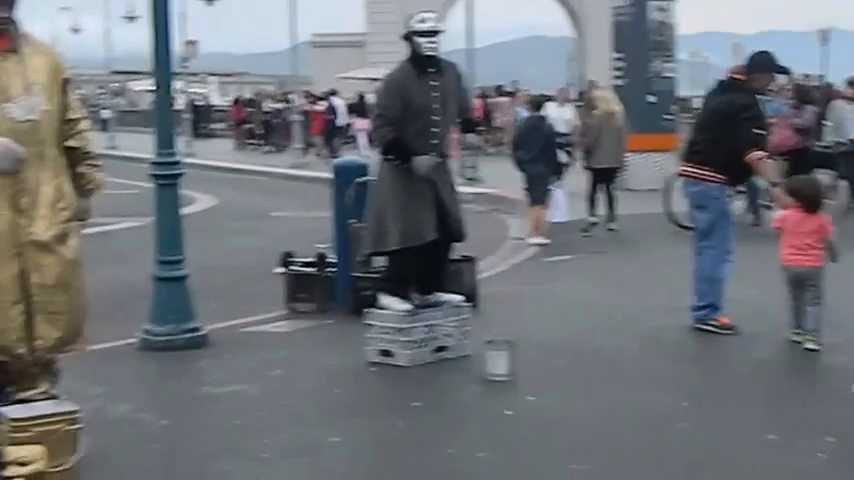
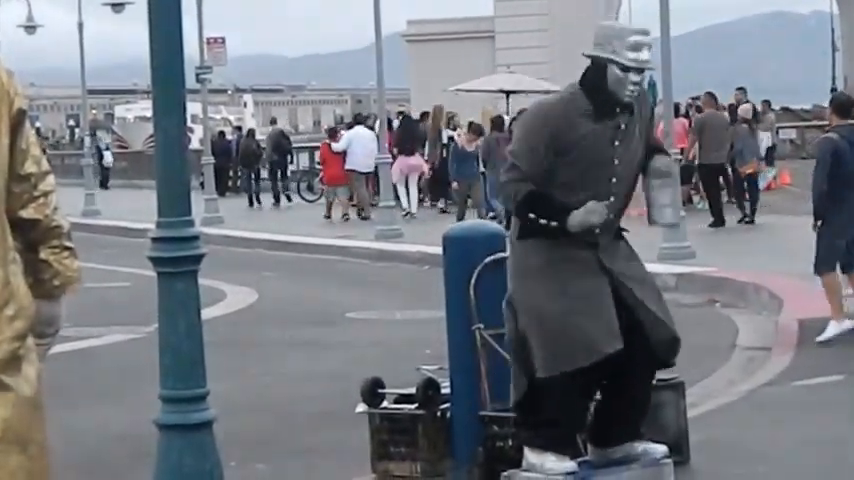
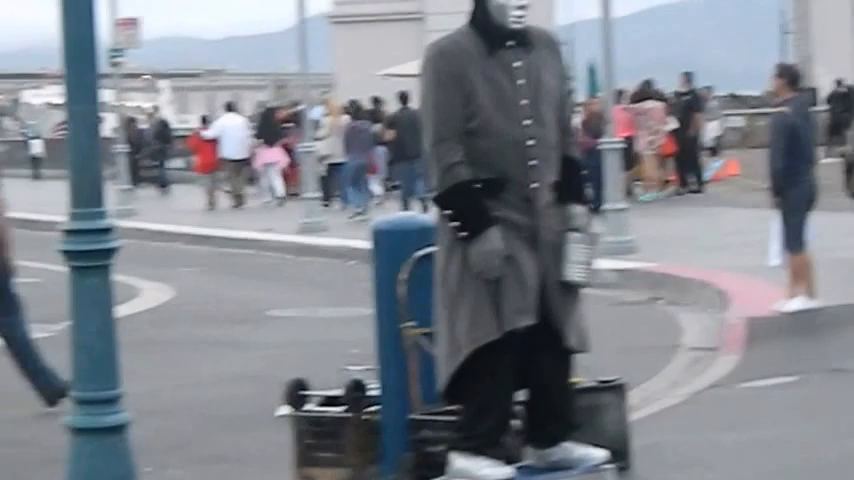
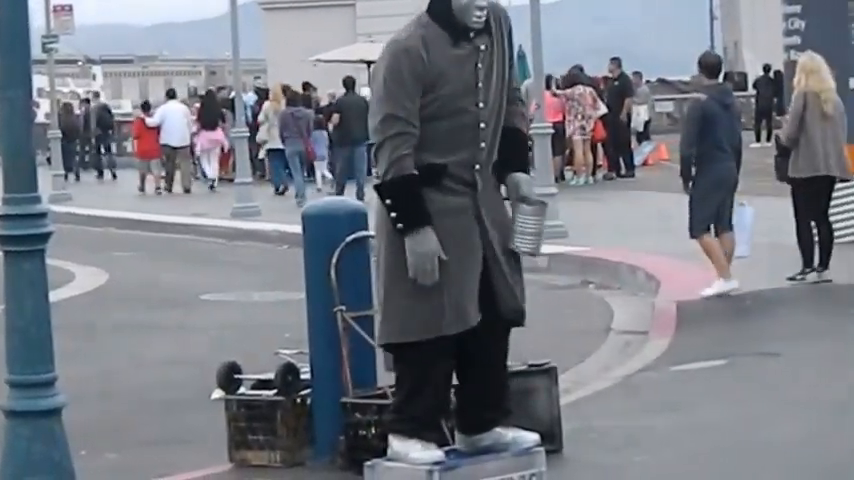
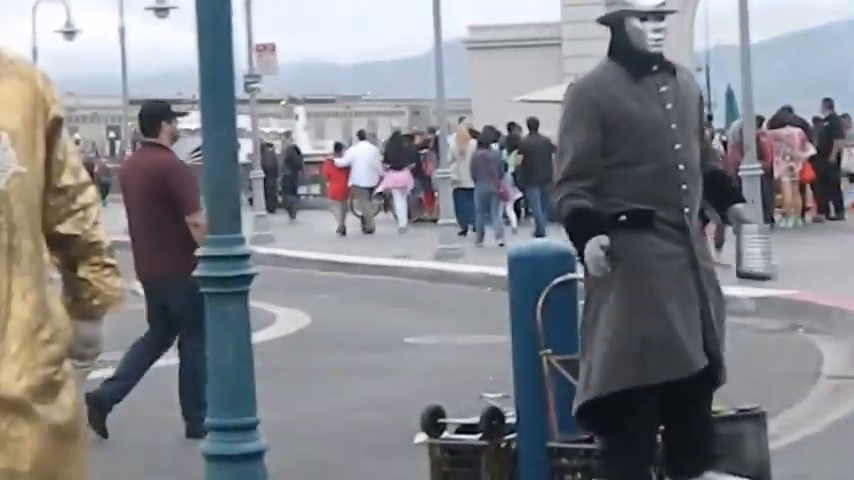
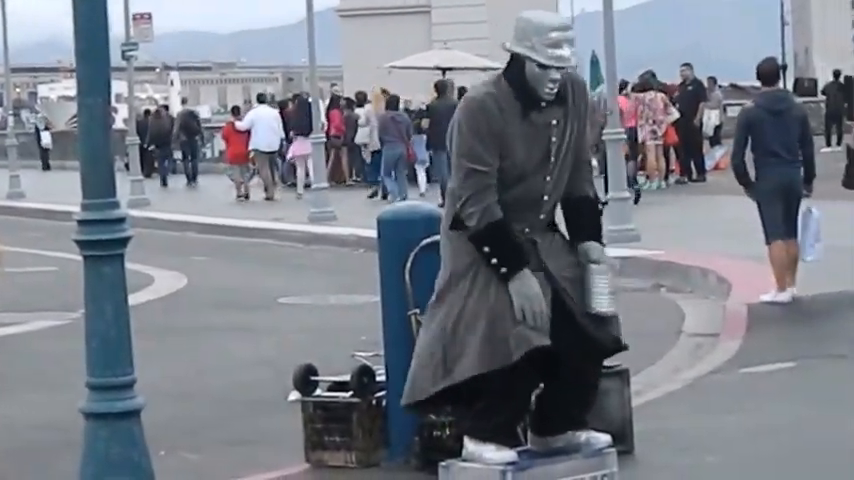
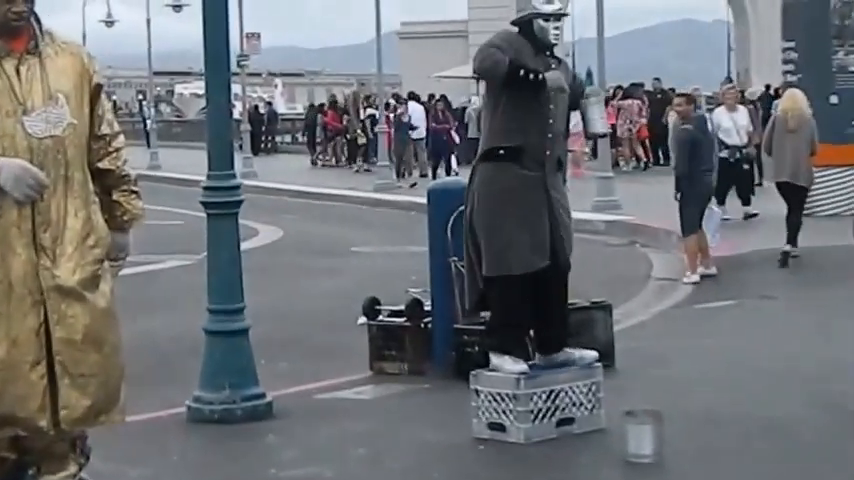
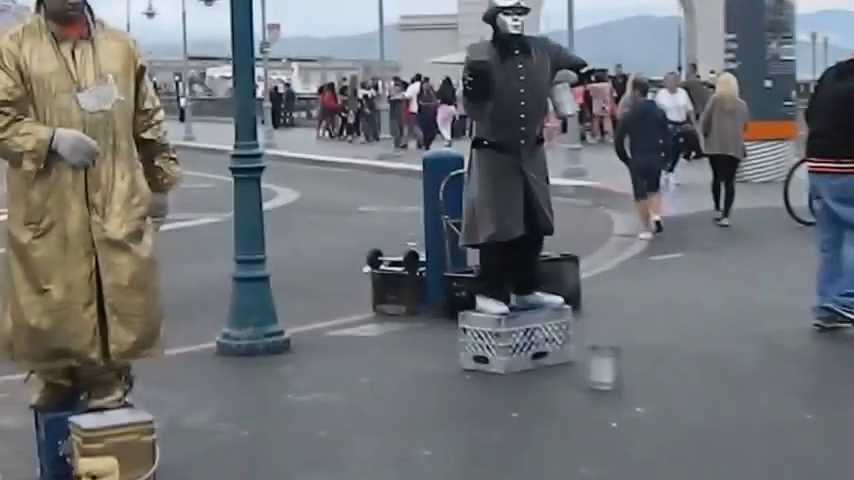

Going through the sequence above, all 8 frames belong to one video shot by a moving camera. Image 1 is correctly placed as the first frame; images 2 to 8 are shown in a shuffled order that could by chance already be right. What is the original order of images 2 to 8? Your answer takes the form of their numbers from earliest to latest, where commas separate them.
8, 7, 2, 6, 4, 3, 5
